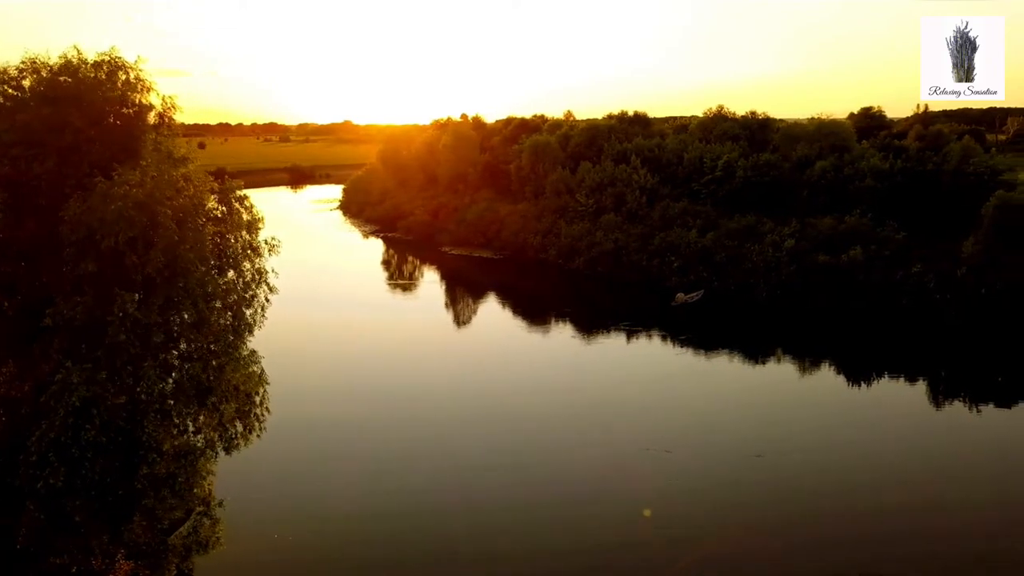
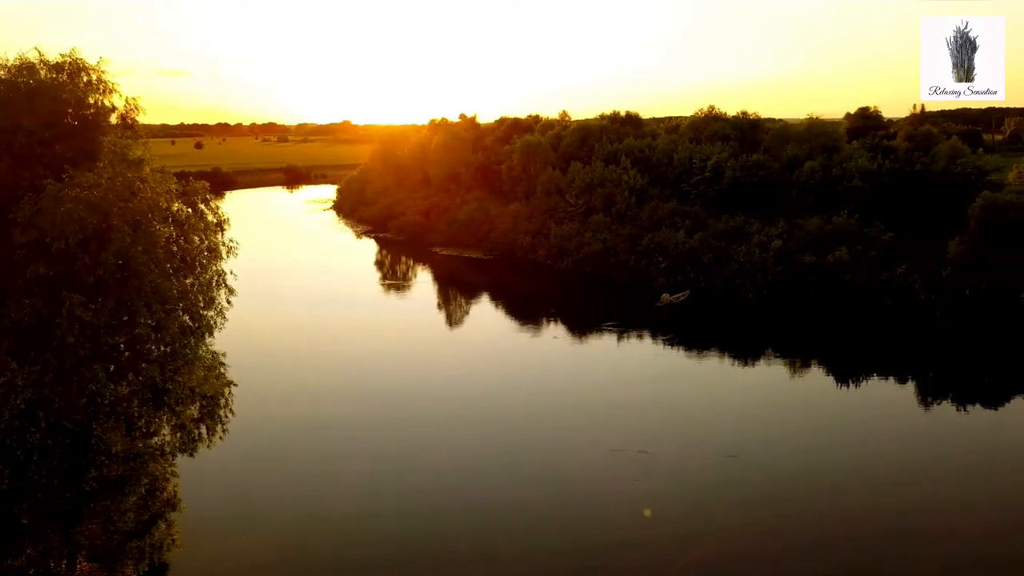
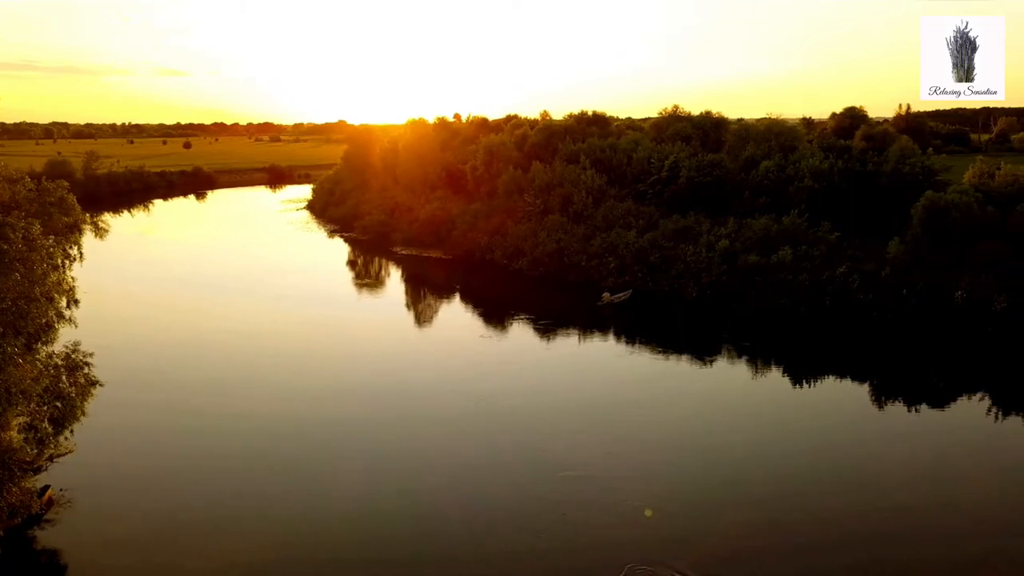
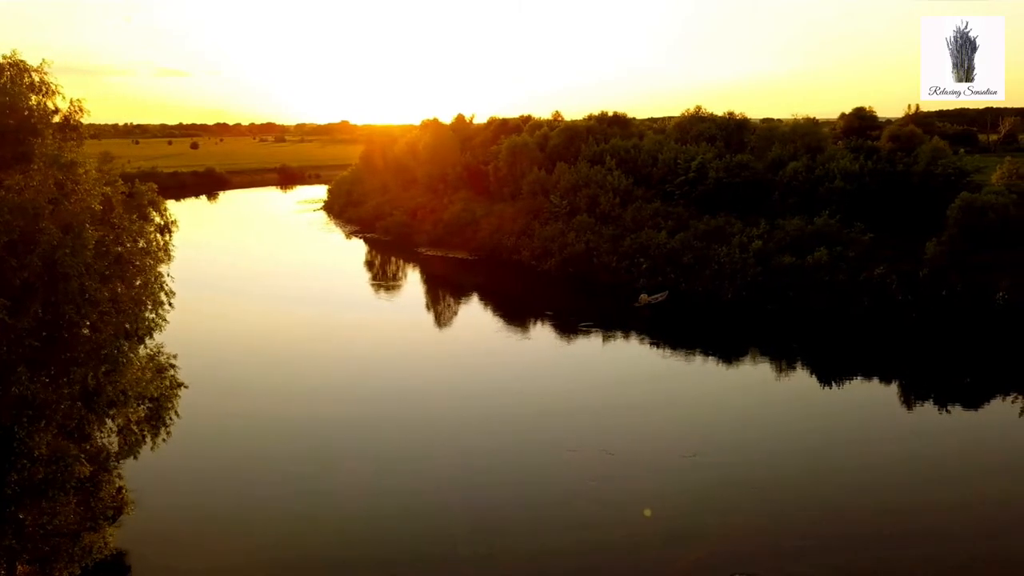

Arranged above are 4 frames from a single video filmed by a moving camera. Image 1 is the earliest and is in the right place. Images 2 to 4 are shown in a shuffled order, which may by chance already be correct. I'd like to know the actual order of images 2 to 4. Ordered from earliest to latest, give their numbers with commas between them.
2, 4, 3
